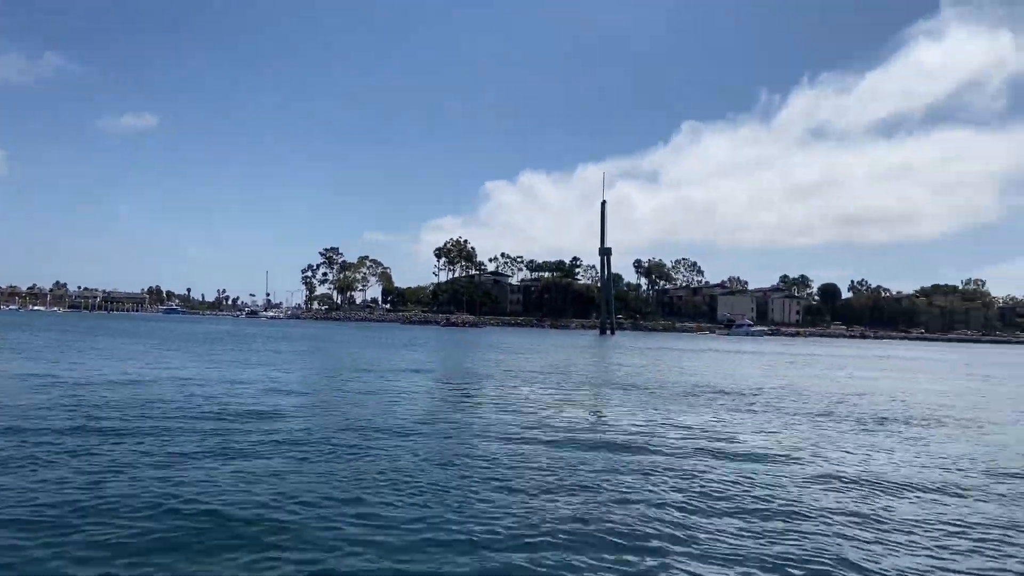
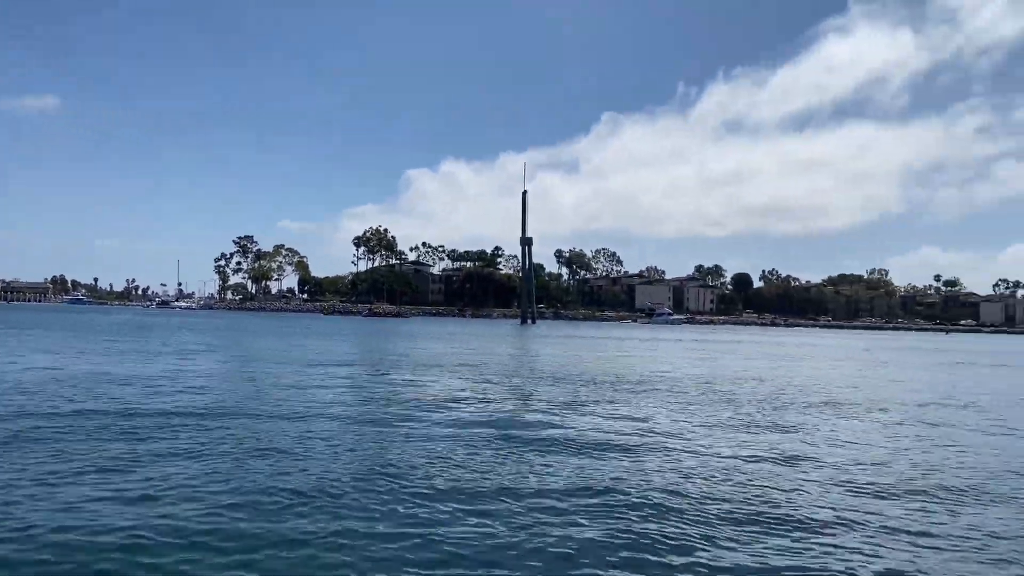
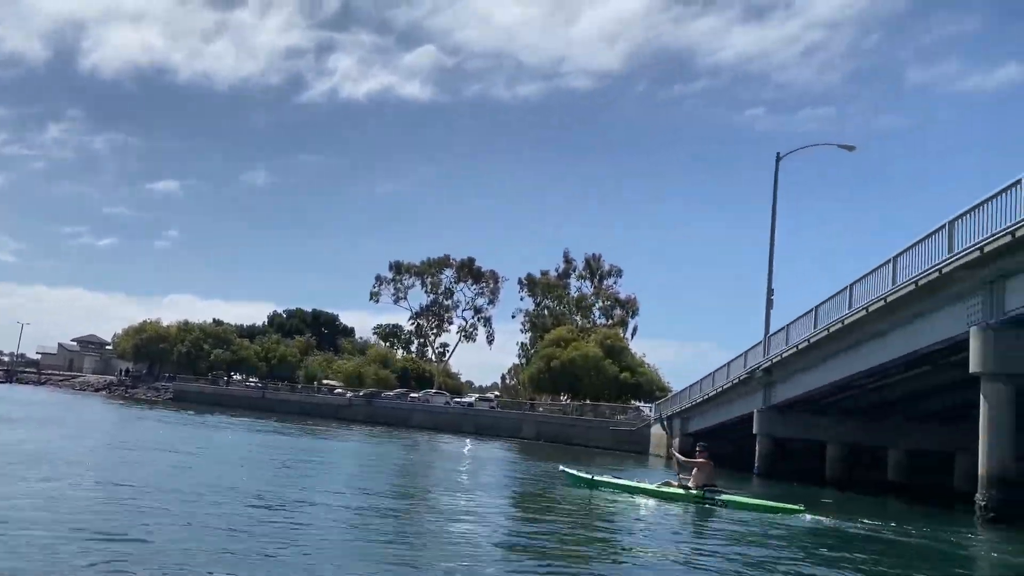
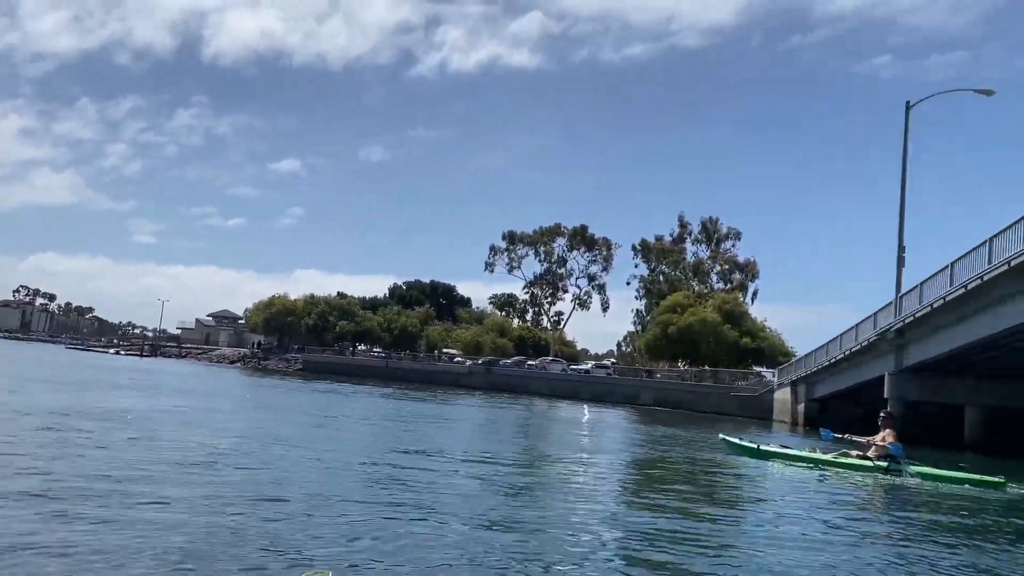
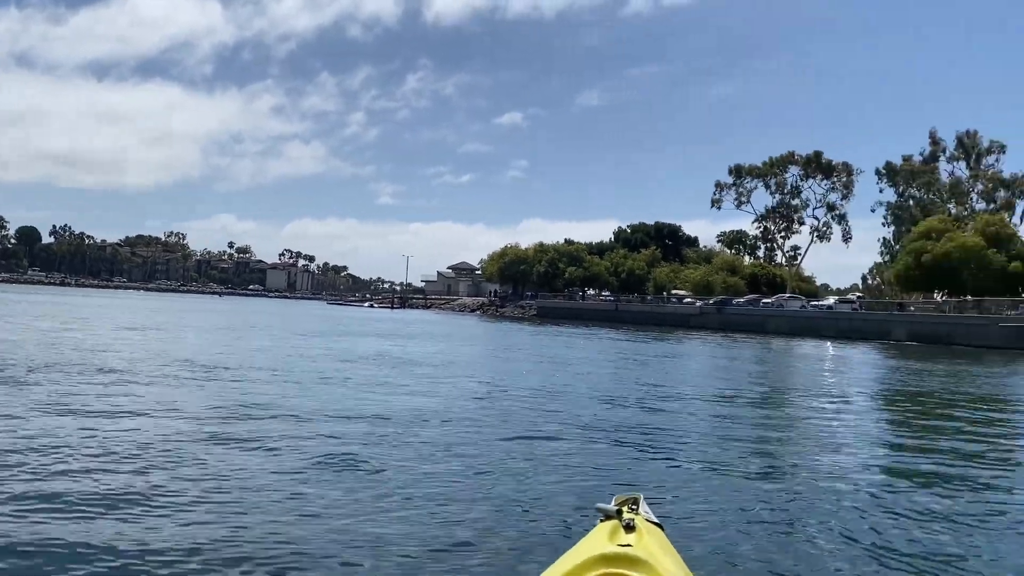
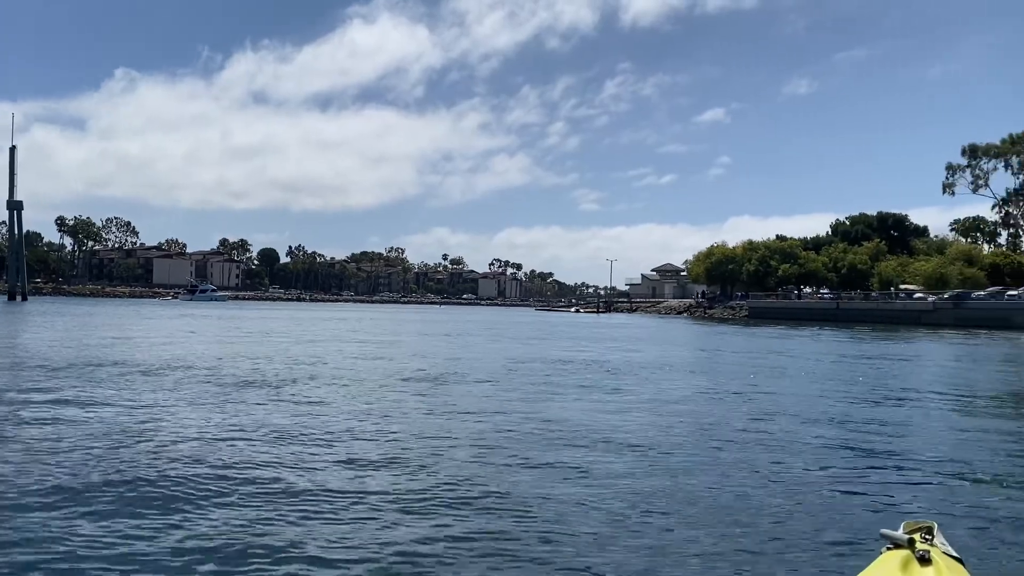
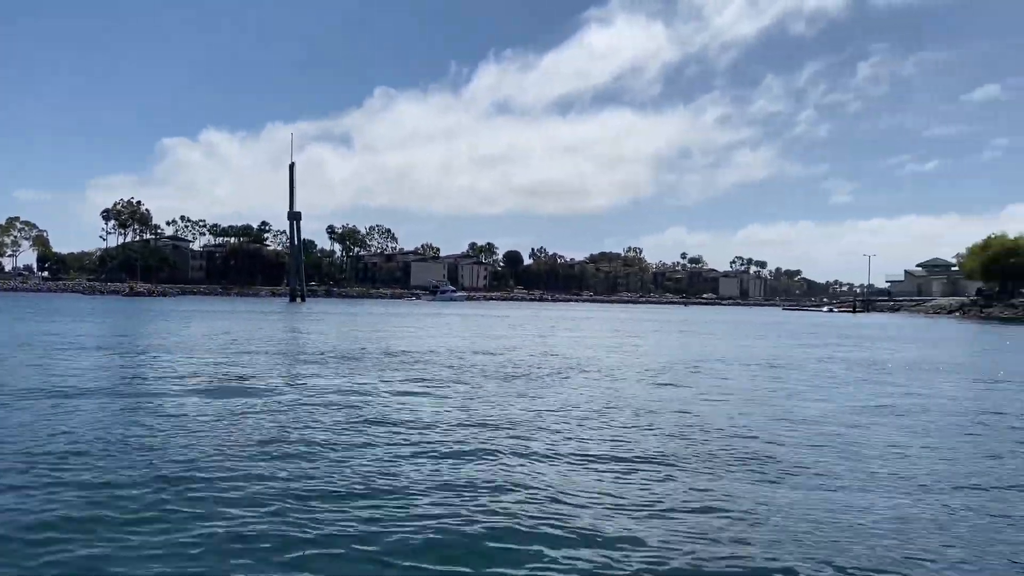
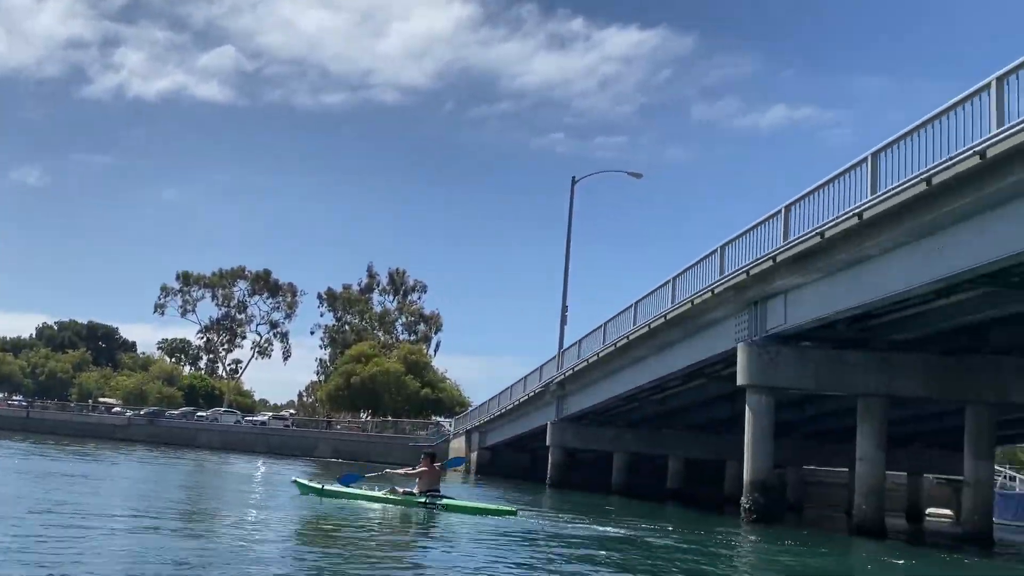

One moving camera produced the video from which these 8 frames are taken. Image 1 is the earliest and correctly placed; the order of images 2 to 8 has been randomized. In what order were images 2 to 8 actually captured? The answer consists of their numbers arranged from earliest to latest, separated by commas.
2, 7, 6, 5, 4, 3, 8
